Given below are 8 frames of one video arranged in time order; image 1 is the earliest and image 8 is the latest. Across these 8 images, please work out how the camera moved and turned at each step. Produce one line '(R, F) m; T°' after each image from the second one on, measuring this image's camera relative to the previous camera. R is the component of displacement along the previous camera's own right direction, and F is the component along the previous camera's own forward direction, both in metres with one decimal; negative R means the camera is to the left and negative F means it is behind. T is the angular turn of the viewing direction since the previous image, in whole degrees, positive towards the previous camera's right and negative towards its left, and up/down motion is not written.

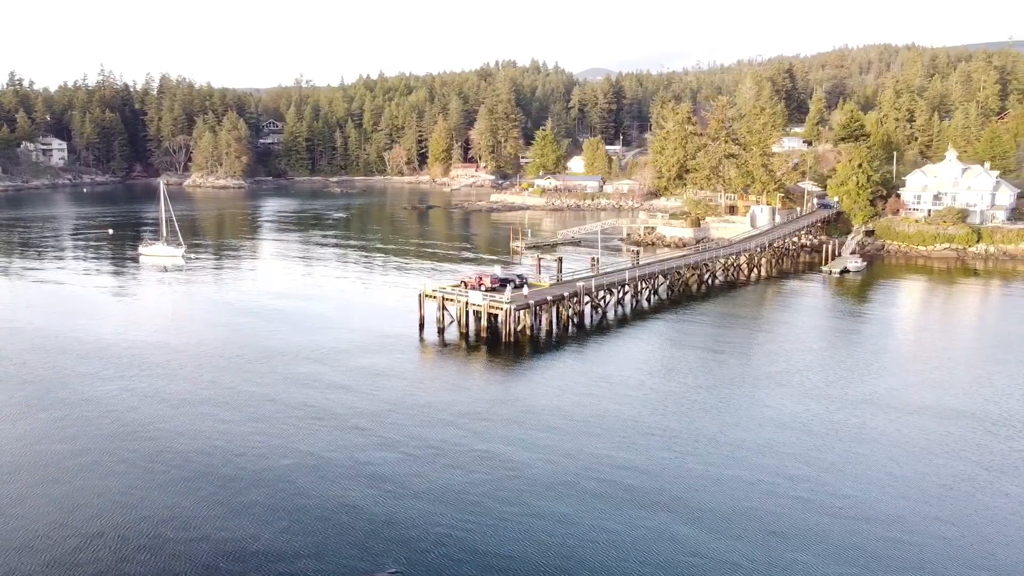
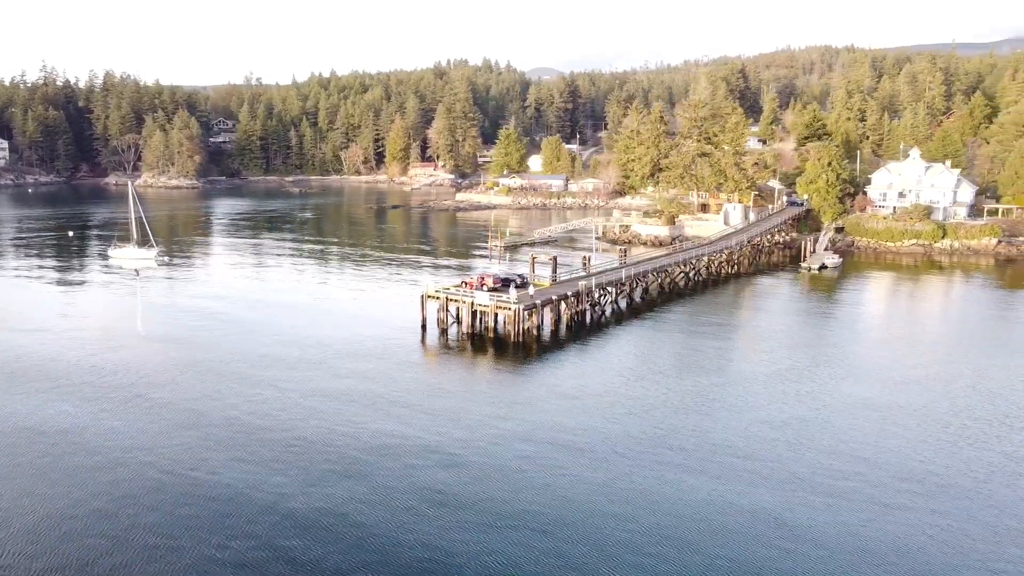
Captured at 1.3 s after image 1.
(-2.2, +0.3) m; +4°
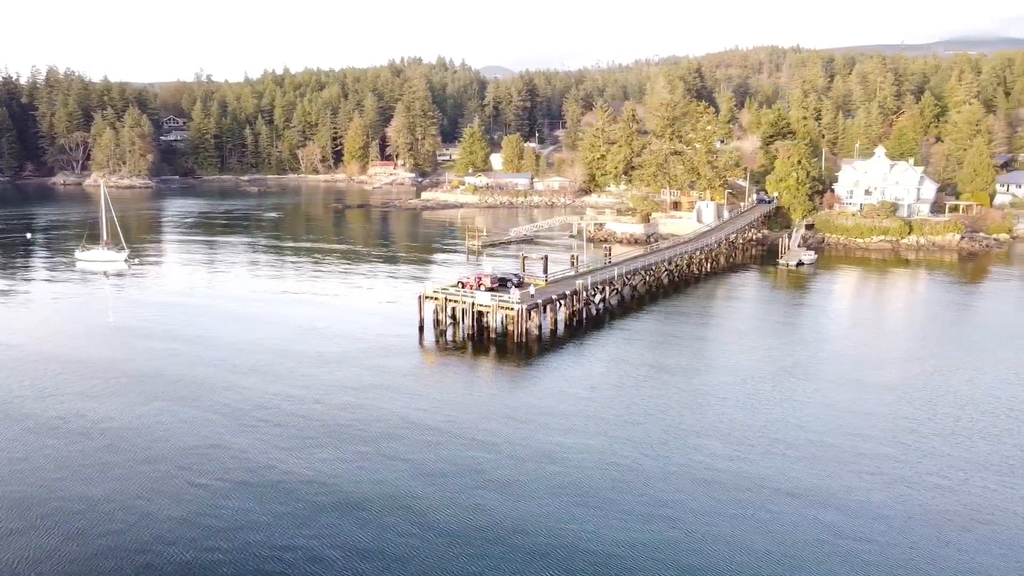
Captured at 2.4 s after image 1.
(-1.8, +0.3) m; +3°
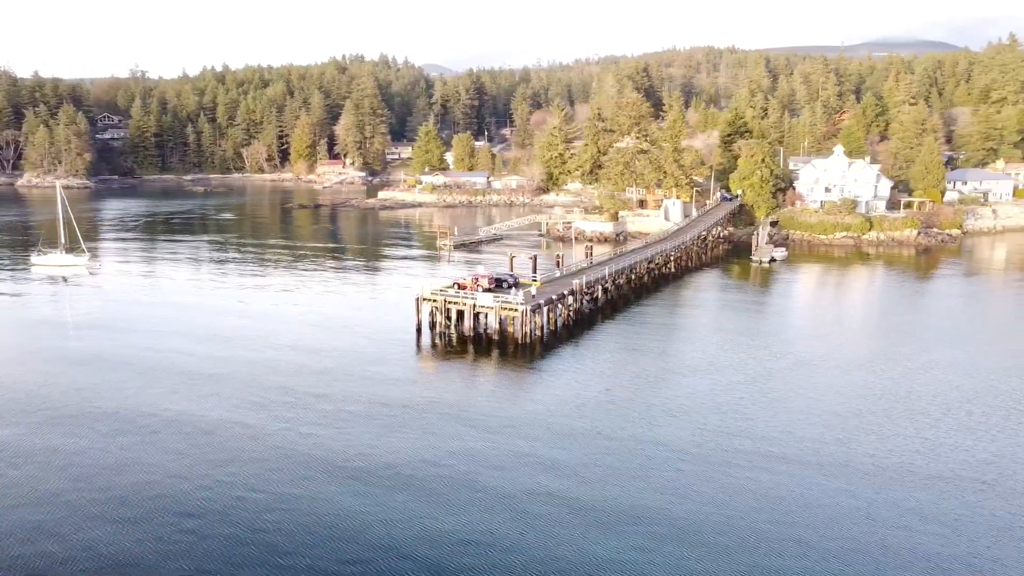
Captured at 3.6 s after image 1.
(-2.3, +0.5) m; +4°
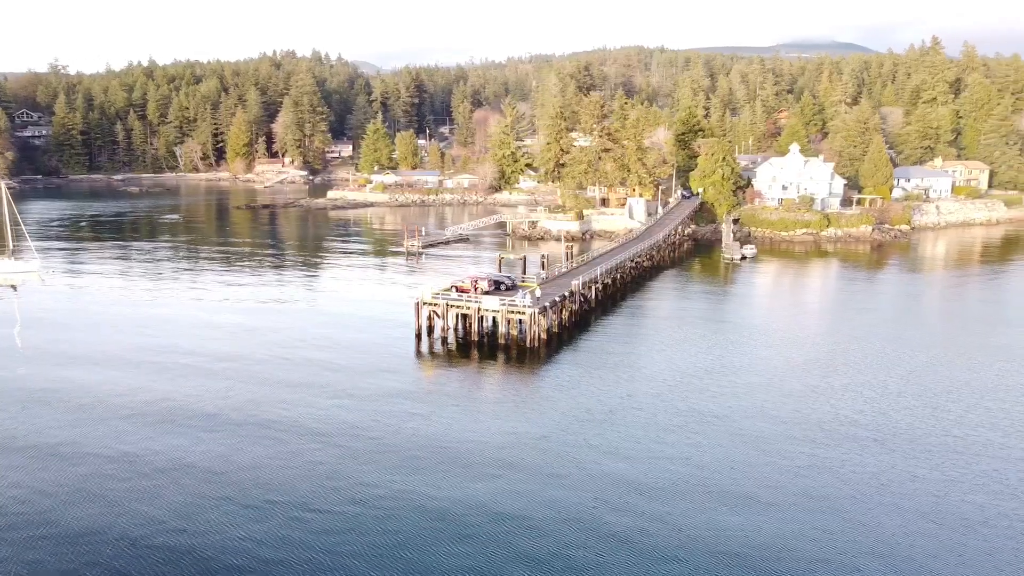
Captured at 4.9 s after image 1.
(-2.7, +0.8) m; +5°
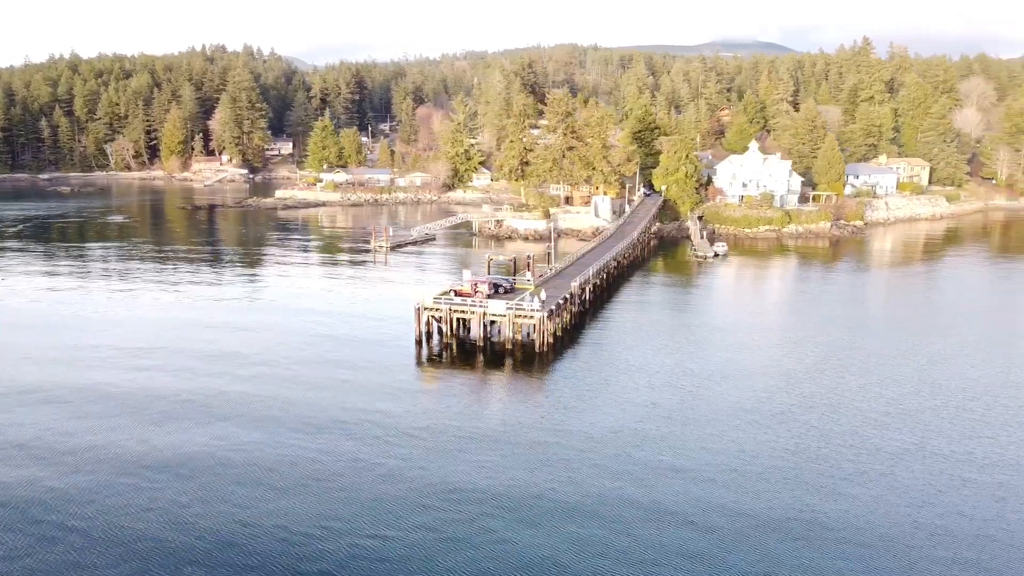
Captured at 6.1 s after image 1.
(-2.5, +0.9) m; +5°
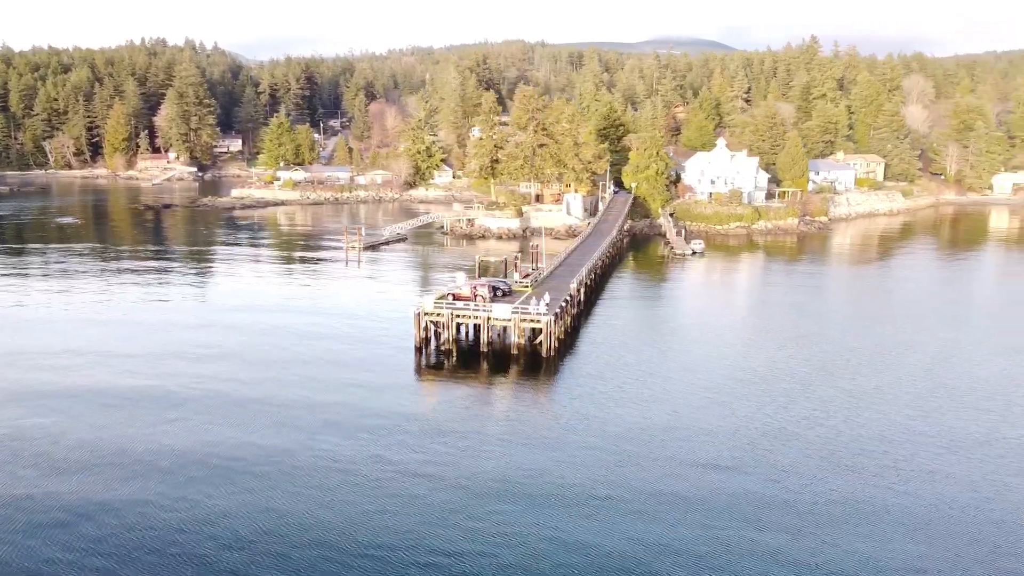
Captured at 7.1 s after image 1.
(-1.9, +0.9) m; +4°
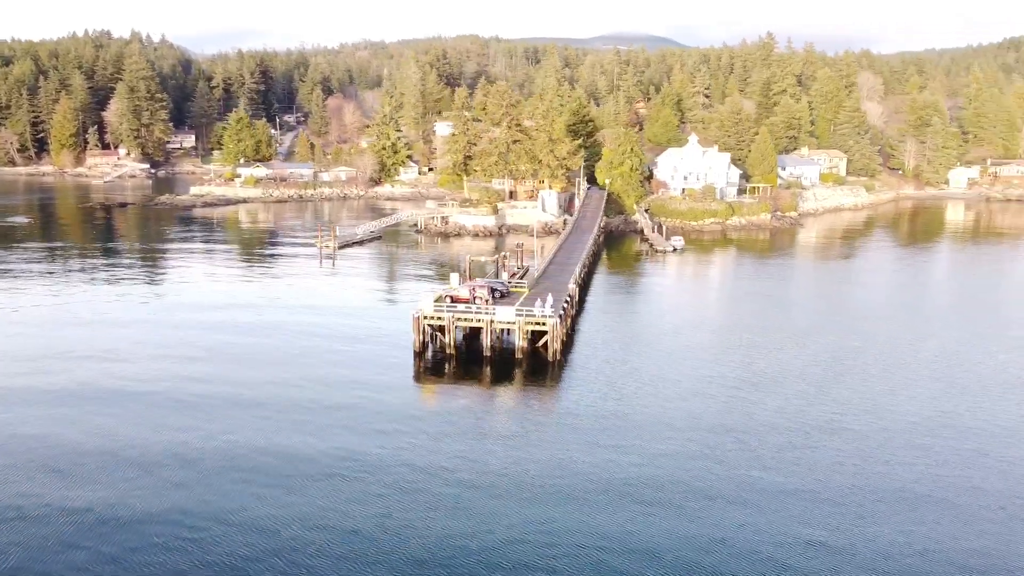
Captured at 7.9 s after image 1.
(-1.6, +0.9) m; +3°
